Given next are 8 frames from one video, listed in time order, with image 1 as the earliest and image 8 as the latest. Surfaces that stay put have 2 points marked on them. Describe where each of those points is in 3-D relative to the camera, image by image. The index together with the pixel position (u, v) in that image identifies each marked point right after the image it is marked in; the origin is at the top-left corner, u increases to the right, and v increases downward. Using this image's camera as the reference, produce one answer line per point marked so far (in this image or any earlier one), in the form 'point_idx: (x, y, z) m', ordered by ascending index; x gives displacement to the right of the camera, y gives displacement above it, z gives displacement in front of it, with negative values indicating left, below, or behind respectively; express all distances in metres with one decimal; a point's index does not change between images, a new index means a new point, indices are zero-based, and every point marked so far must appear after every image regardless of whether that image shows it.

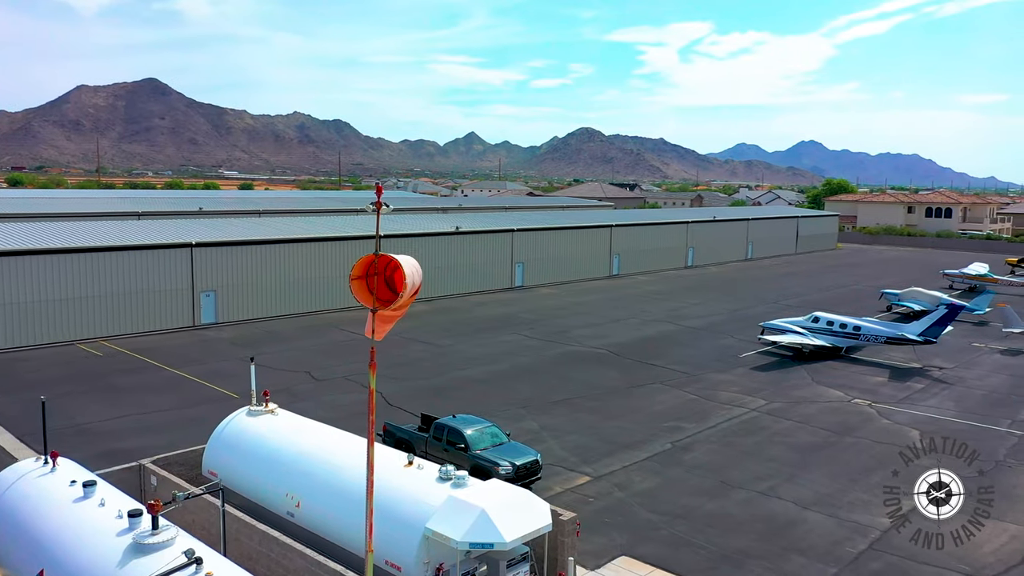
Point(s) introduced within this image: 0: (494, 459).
0: (-0.4, -3.5, +16.8) m
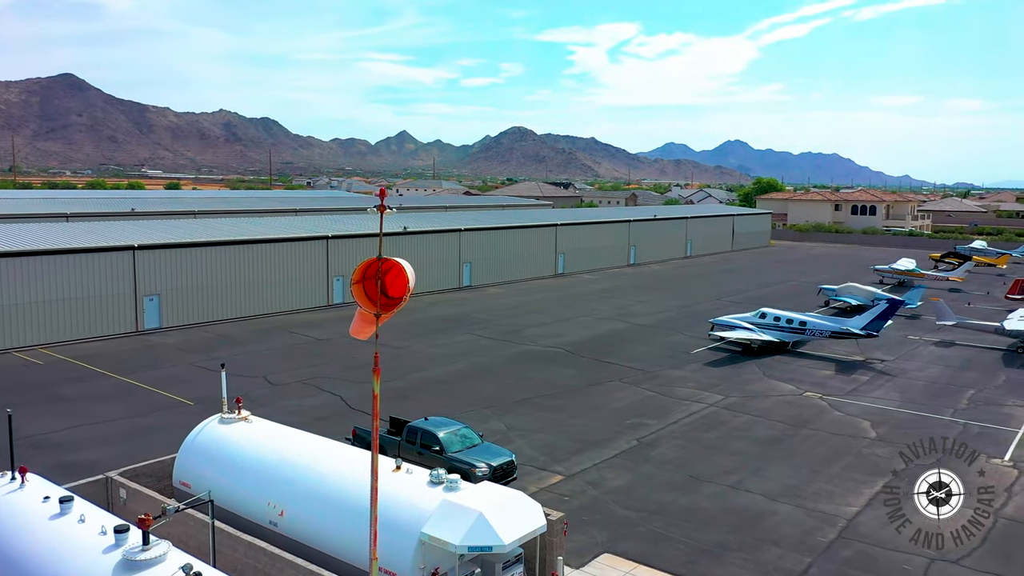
0: (-0.8, -3.5, +16.8) m
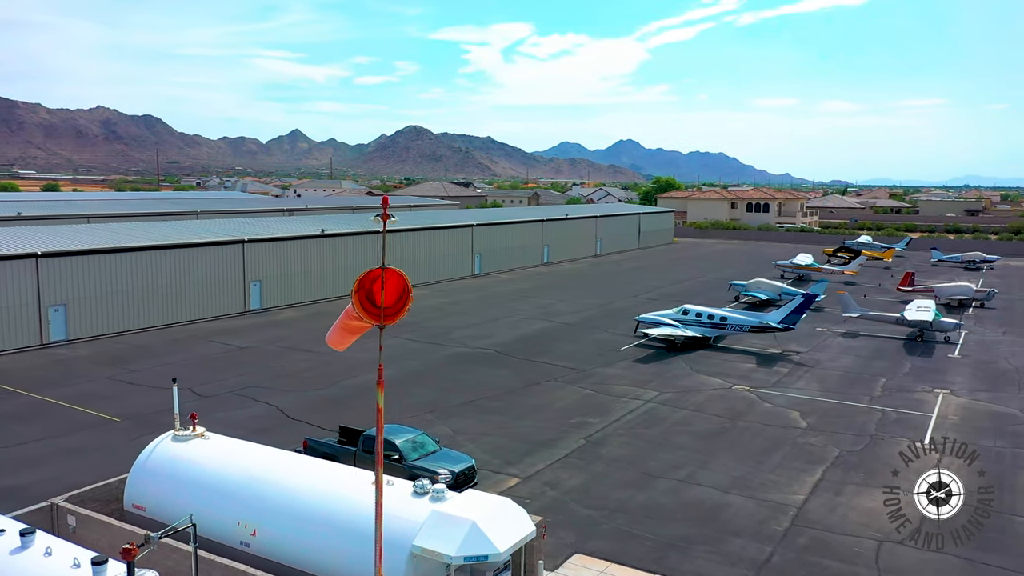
0: (-1.6, -3.6, +16.6) m
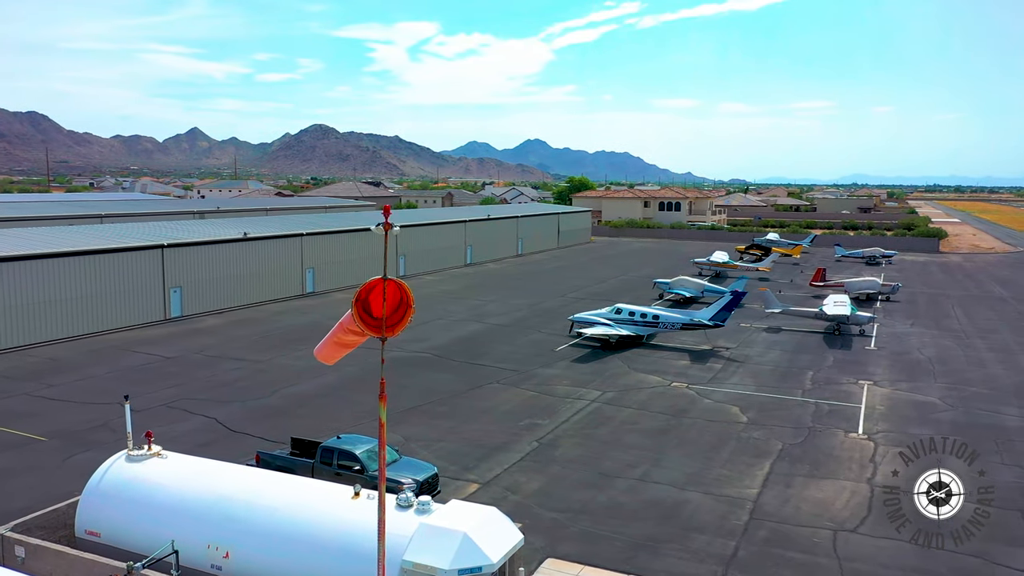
0: (-2.3, -3.7, +16.2) m
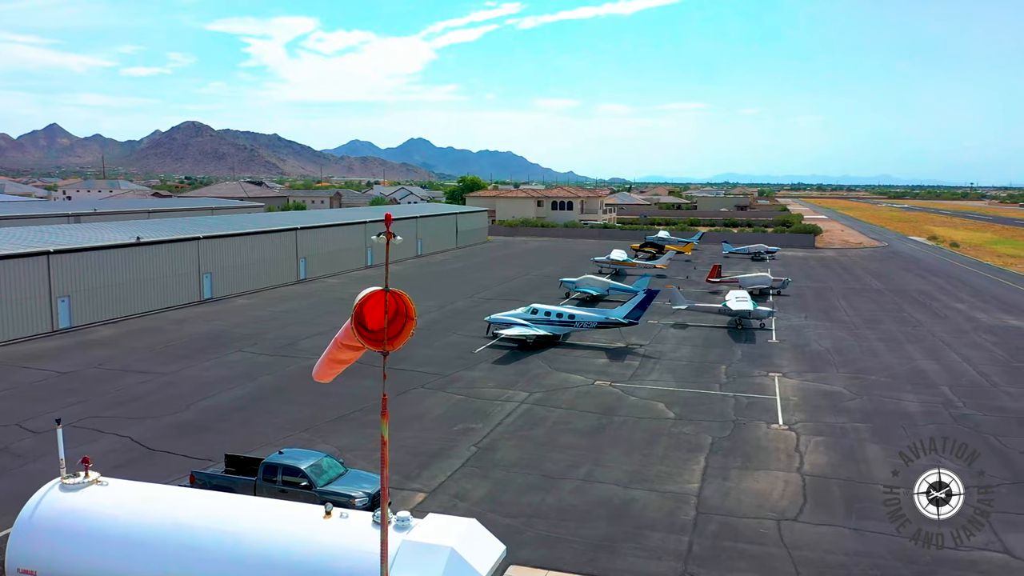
0: (-3.2, -3.9, +15.7) m
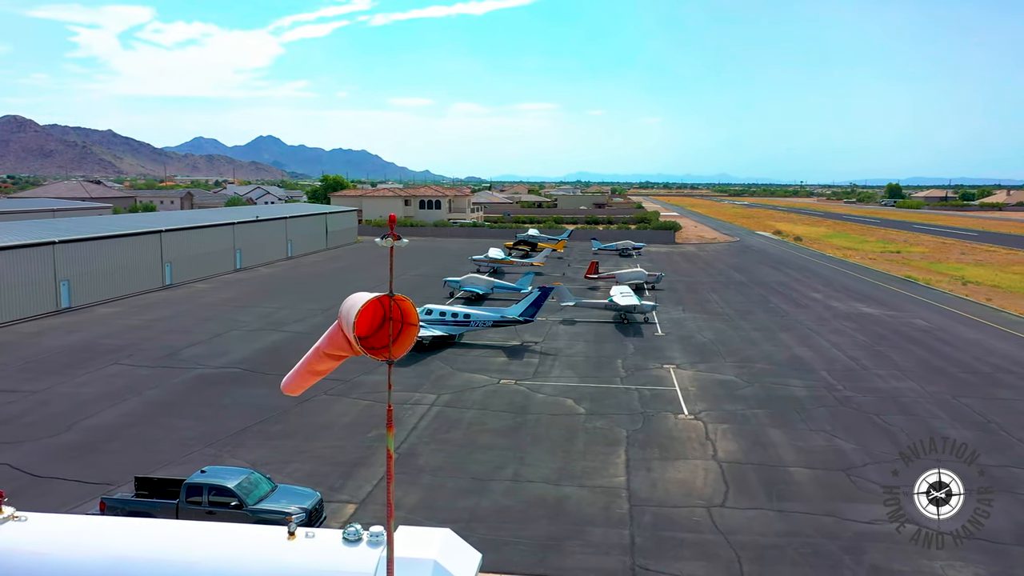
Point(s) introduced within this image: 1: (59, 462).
0: (-4.2, -3.9, +14.8) m
1: (-10.8, -4.1, +19.6) m
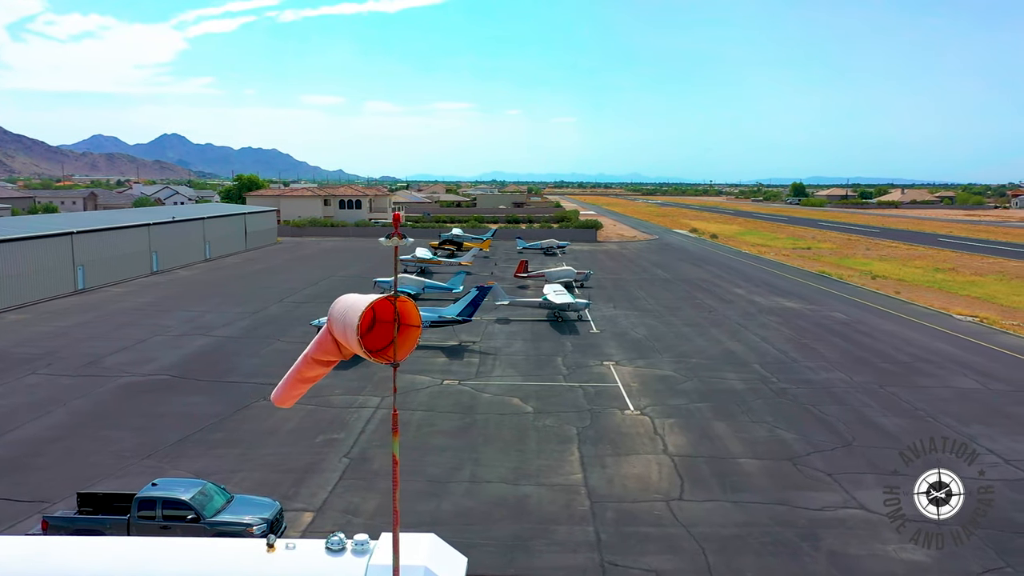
0: (-4.7, -4.0, +14.3) m
1: (-11.7, -4.3, +18.4) m
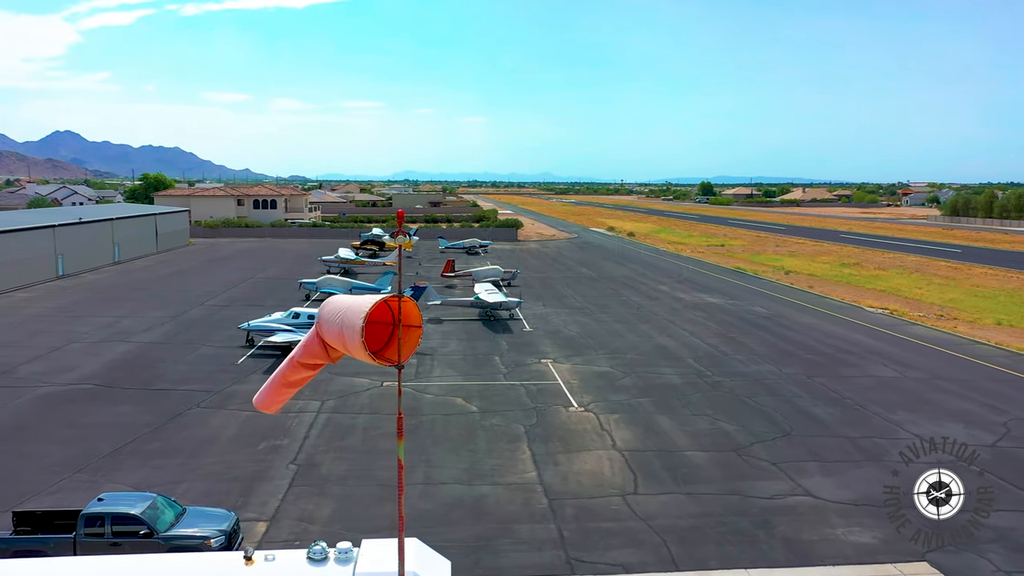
0: (-5.3, -4.0, +13.7) m
1: (-12.7, -4.4, +17.0) m
